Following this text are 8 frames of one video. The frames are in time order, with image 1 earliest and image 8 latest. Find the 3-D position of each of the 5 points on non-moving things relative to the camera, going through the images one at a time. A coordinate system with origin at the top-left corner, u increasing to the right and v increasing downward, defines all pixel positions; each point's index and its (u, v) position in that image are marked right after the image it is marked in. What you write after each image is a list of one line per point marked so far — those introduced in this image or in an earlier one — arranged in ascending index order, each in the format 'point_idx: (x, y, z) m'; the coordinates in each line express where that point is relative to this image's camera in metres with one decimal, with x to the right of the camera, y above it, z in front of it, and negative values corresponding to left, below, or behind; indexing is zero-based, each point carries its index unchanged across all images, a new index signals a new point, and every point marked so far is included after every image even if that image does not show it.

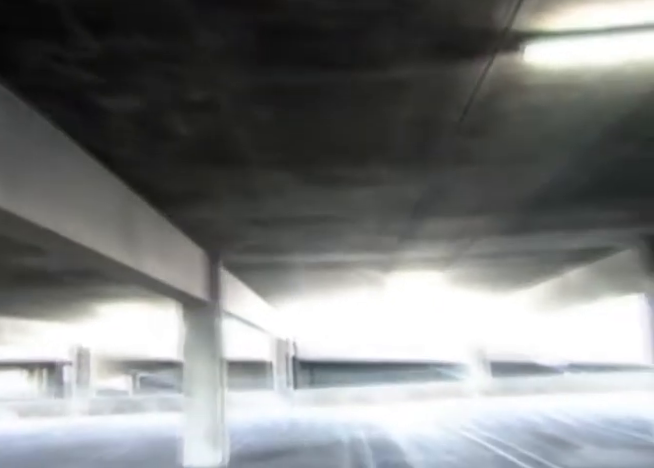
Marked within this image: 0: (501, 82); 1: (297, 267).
0: (+1.2, +1.1, +5.4) m
1: (-0.7, -0.8, +18.6) m
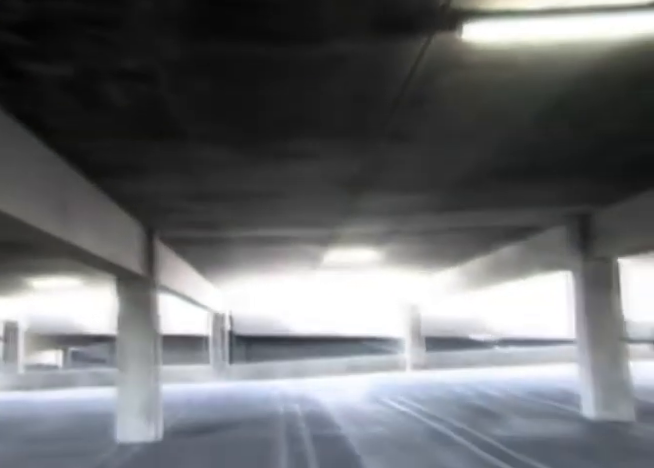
0: (+0.8, +1.2, +5.4) m
1: (-2.3, -0.2, +18.5) m
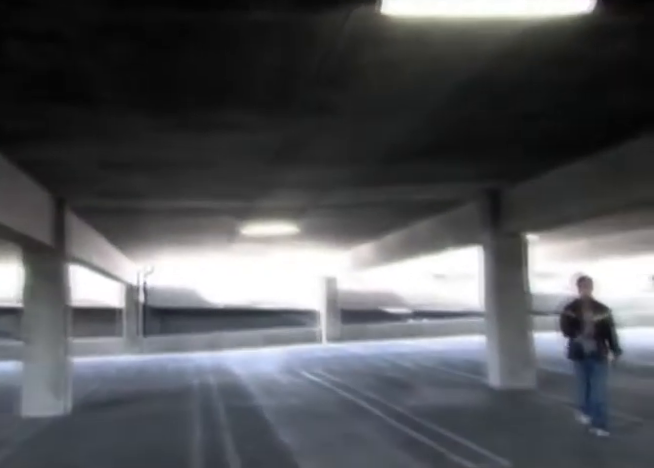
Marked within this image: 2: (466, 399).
0: (+0.2, +1.4, +5.4) m
1: (-4.2, +0.5, +18.1) m
2: (+2.9, -3.5, +16.3) m
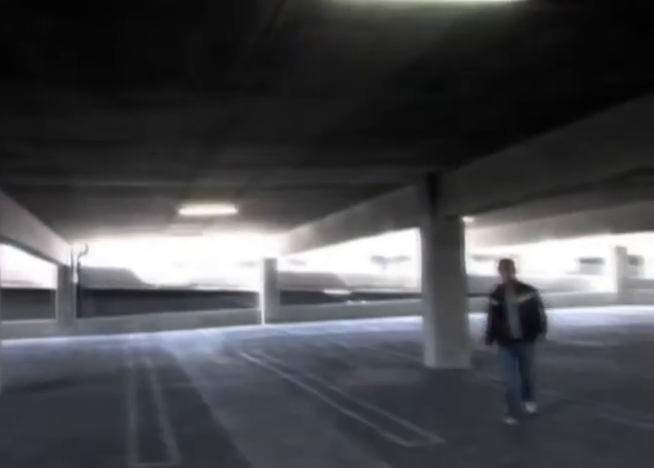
0: (+1.4, +1.2, +5.2) m
1: (-4.6, +0.8, +17.3) m
2: (+2.7, -3.3, +16.4) m
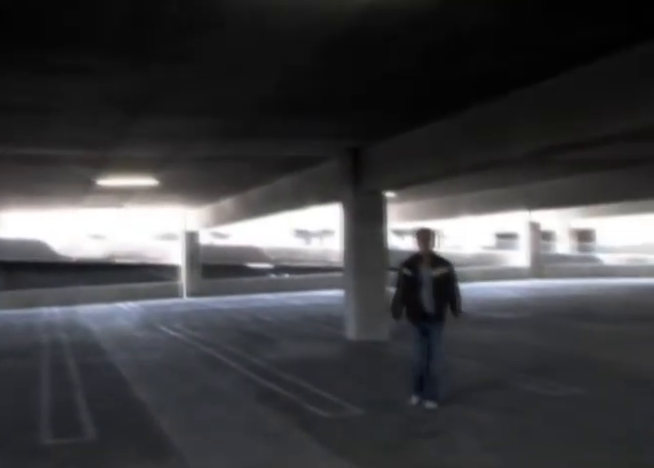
0: (+0.9, +1.4, +5.3) m
1: (-6.3, +1.4, +16.7) m
2: (+1.0, -2.8, +16.7) m
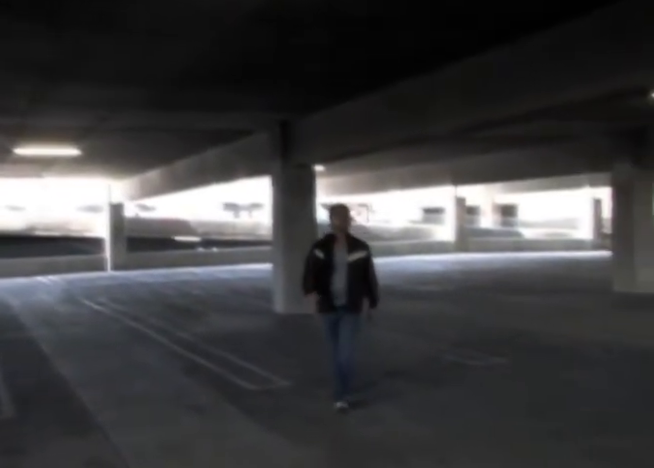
0: (+0.3, +1.6, +5.2) m
1: (-7.9, +2.0, +16.0) m
2: (-0.6, -2.2, +16.8) m
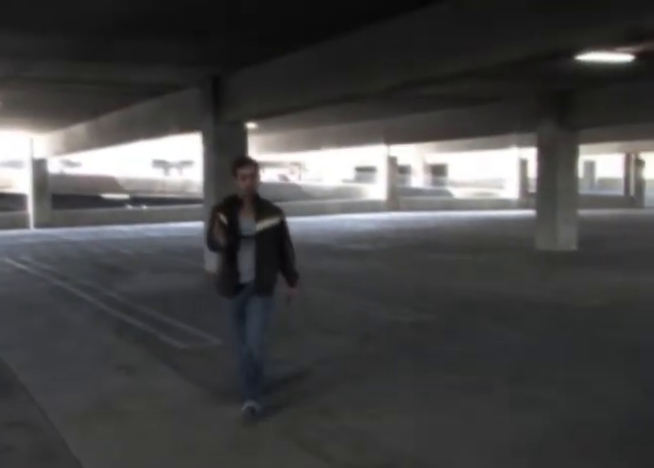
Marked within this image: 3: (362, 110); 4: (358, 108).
0: (-0.2, +1.9, +5.1) m
1: (-9.3, +2.9, +15.1) m
2: (-2.2, -1.2, +16.8) m
3: (+0.8, +3.1, +19.2) m
4: (+0.7, +3.1, +18.7) m
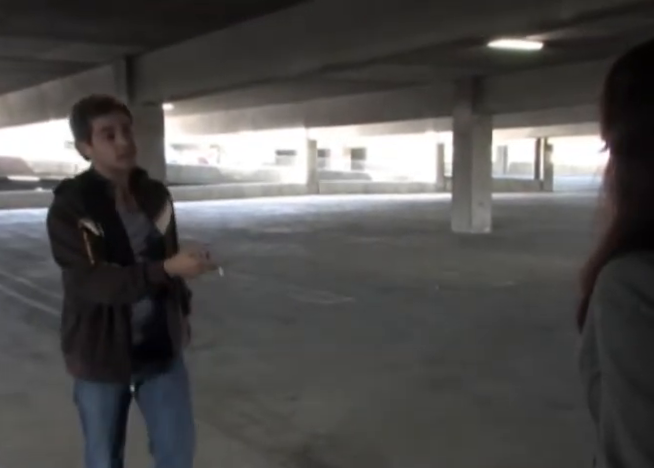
0: (-0.9, +2.0, +4.9) m
1: (-10.9, +3.3, +13.8) m
2: (-4.0, -0.9, +16.3) m
3: (-1.3, +3.5, +19.0) m
4: (-1.3, +3.5, +18.5) m
